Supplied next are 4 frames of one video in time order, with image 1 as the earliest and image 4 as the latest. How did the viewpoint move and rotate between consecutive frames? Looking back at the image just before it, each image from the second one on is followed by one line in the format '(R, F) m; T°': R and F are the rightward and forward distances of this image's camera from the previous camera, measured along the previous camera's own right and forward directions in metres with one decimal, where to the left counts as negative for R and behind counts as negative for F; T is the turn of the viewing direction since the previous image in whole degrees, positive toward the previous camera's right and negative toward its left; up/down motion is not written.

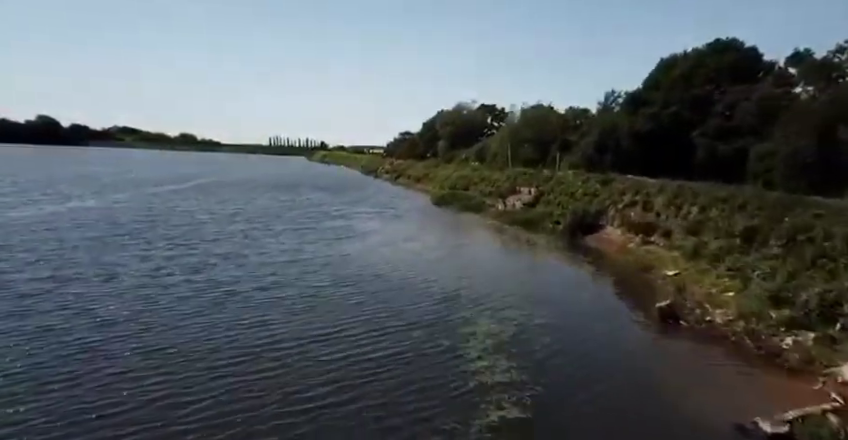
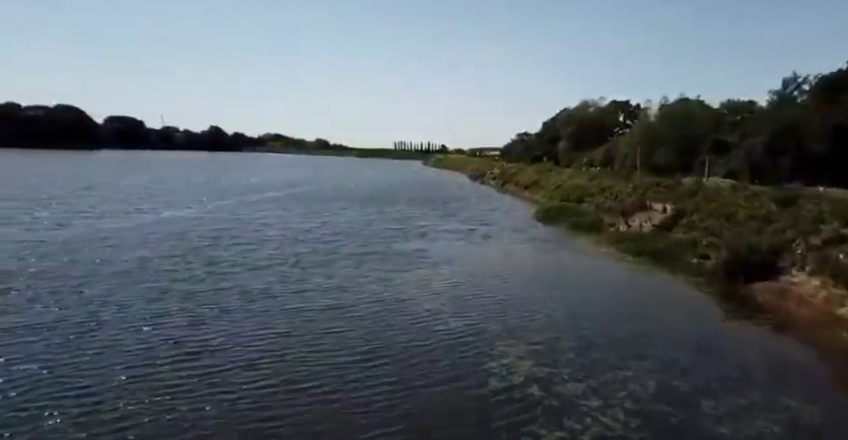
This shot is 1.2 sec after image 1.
(+1.5, +6.5) m; -14°
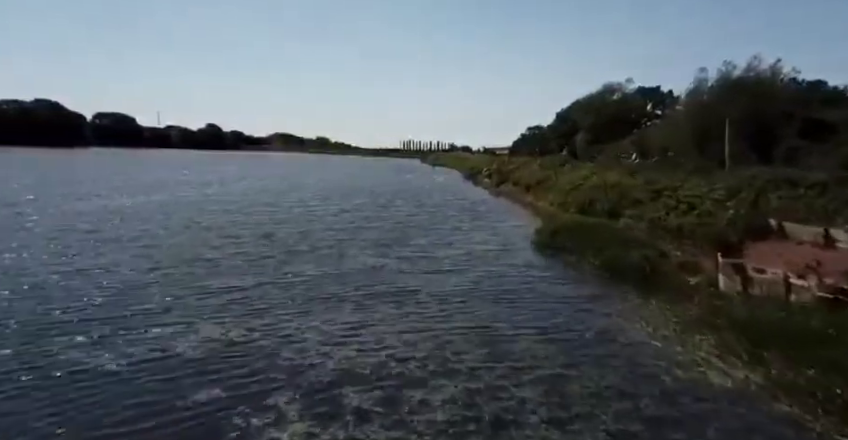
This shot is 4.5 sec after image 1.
(+5.0, +19.9) m; -2°
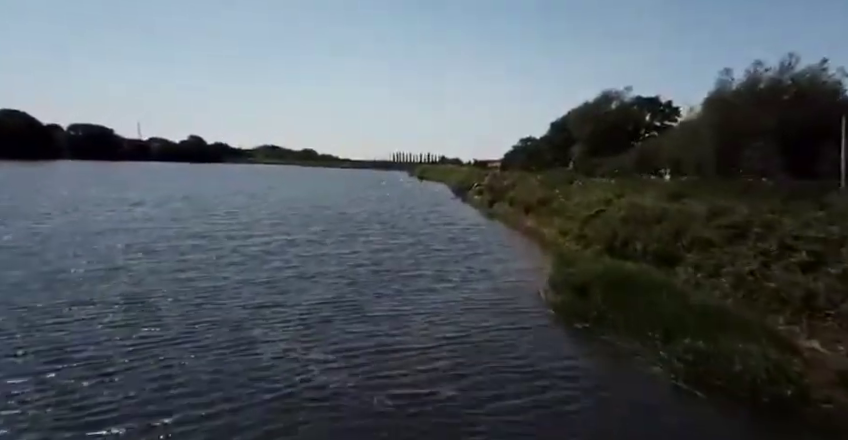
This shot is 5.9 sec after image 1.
(+1.0, +9.5) m; +1°
